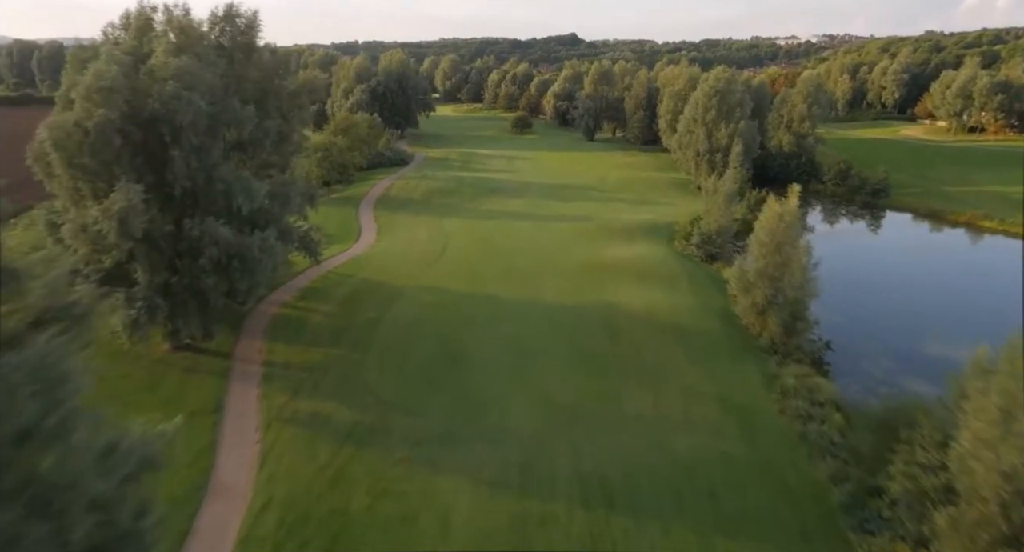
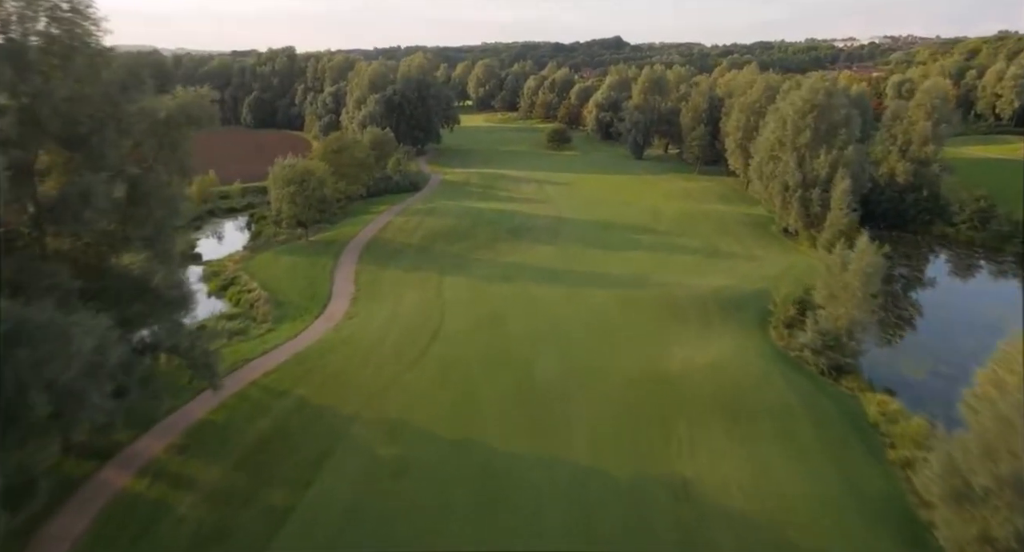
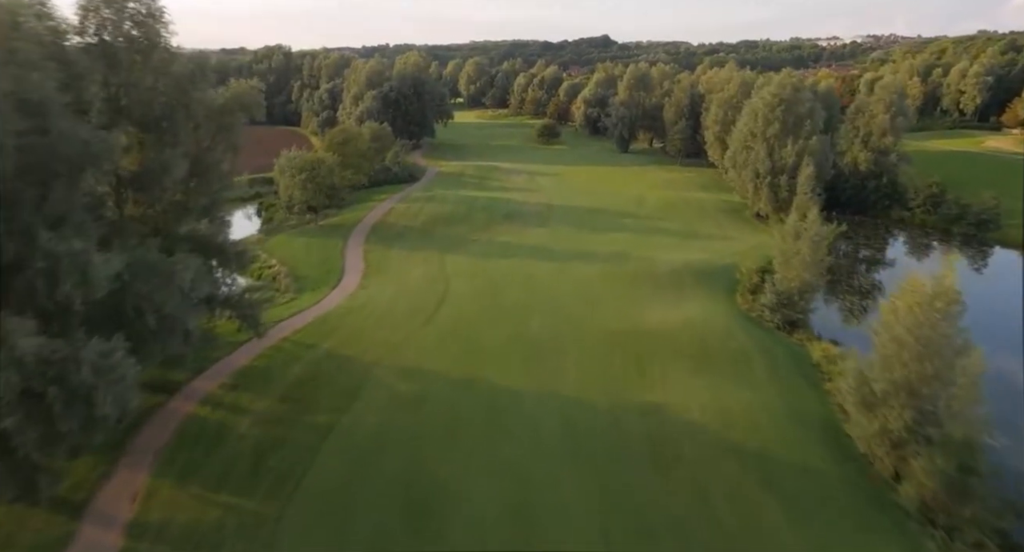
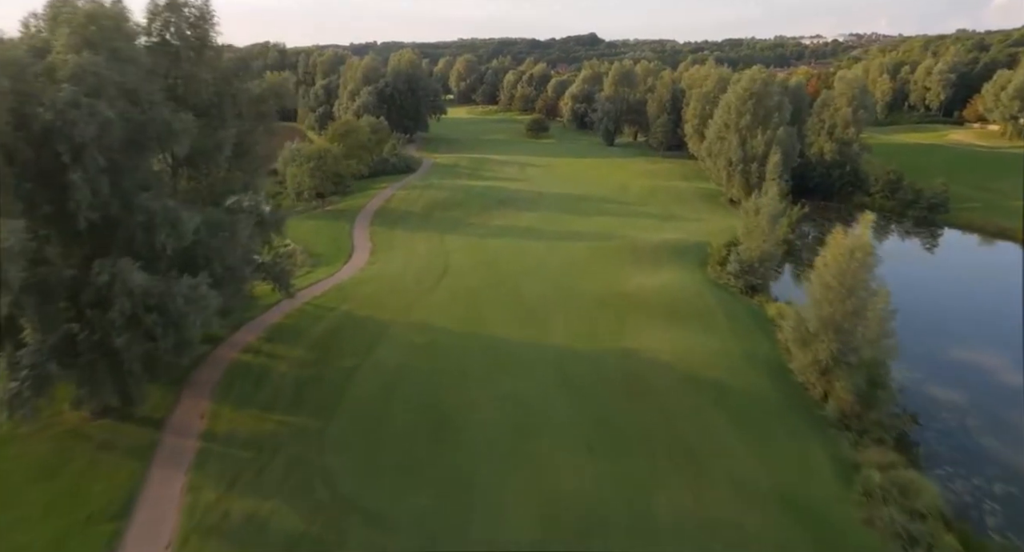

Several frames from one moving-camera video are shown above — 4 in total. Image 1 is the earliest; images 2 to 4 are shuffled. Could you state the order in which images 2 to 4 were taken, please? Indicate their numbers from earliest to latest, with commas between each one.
4, 3, 2
